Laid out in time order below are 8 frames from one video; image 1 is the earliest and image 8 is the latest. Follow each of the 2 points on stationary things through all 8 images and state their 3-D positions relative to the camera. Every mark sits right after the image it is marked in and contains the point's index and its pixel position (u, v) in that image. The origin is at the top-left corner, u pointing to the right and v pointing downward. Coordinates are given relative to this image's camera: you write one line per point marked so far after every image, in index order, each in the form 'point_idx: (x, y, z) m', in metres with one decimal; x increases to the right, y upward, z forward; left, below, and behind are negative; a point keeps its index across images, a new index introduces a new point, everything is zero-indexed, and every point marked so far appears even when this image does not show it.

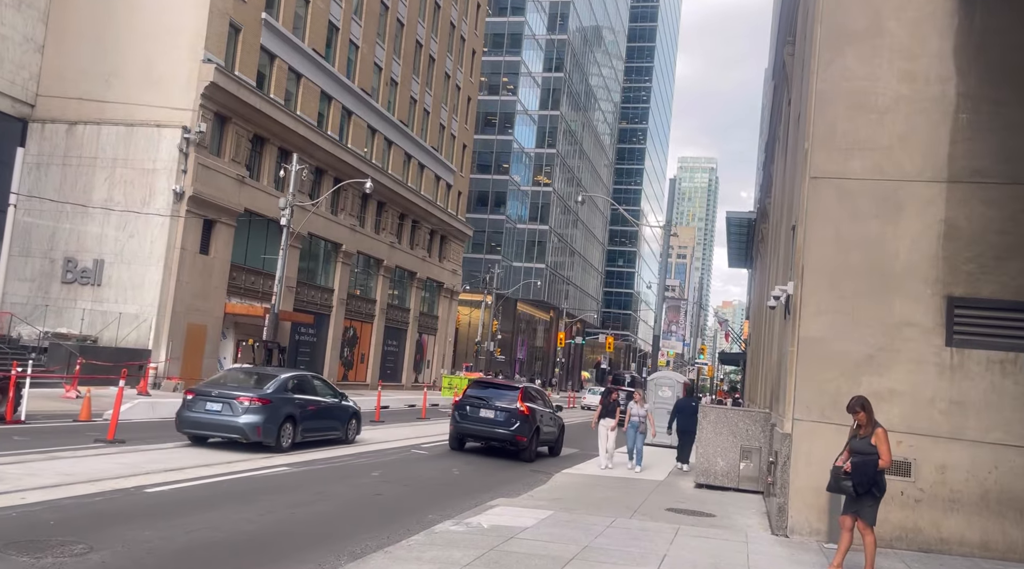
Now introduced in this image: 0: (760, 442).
0: (+4.2, -2.7, +14.8) m
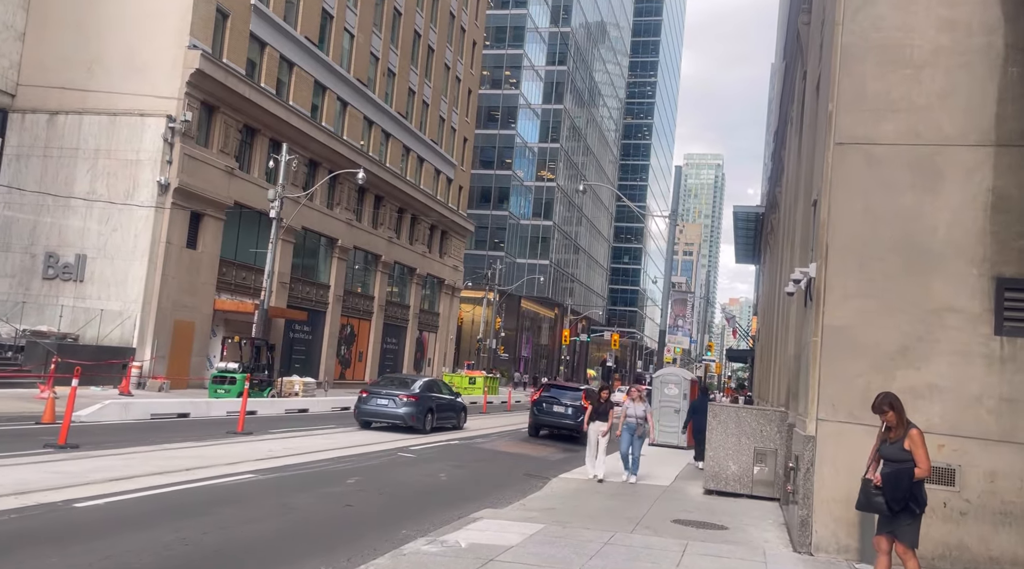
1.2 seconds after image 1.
0: (+4.0, -2.5, +13.5) m
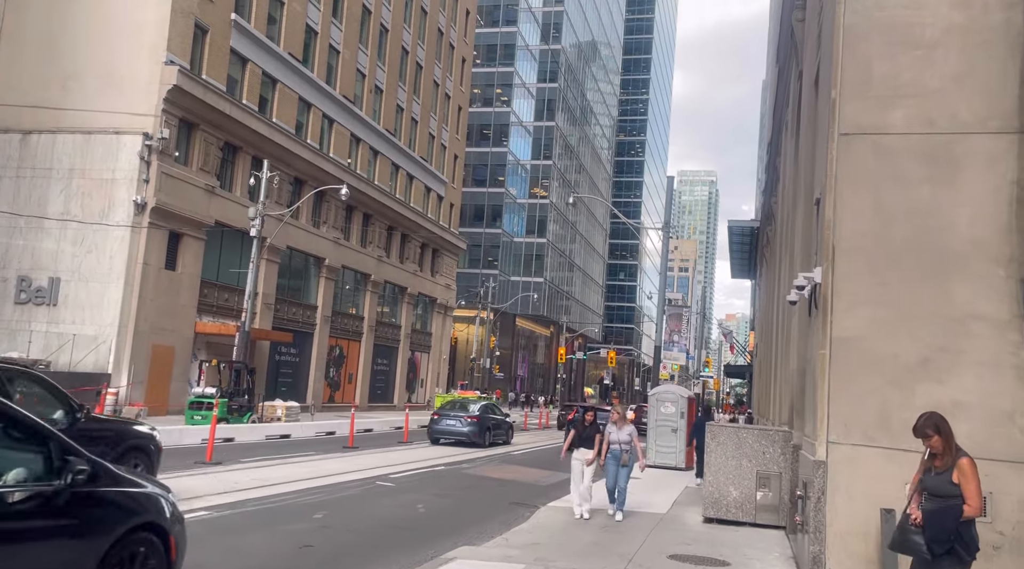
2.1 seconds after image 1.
0: (+3.8, -2.6, +12.5) m
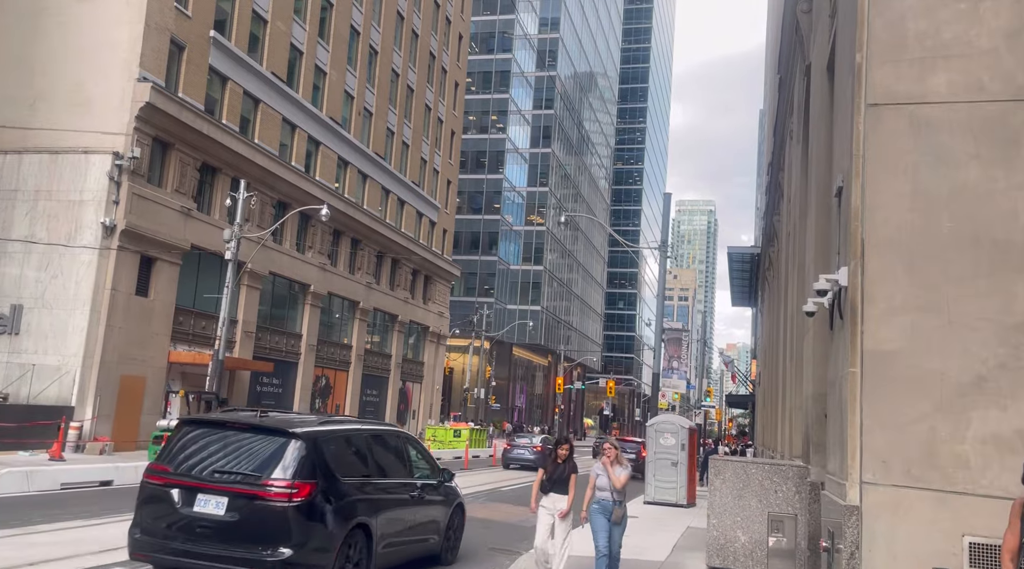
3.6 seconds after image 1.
0: (+3.5, -2.8, +10.9) m
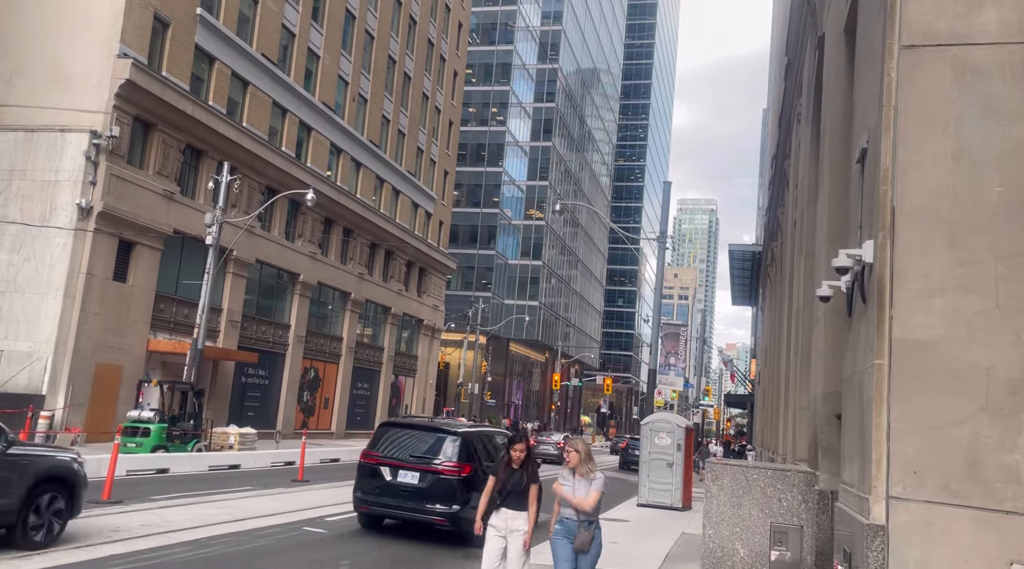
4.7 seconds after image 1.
0: (+3.2, -2.6, +9.8) m
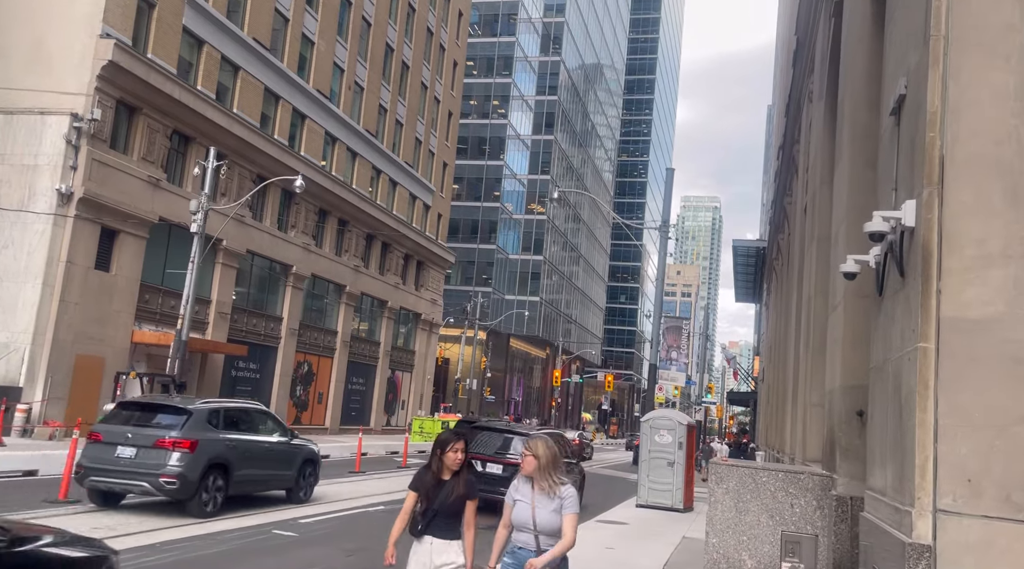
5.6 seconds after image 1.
0: (+3.0, -2.4, +8.8) m
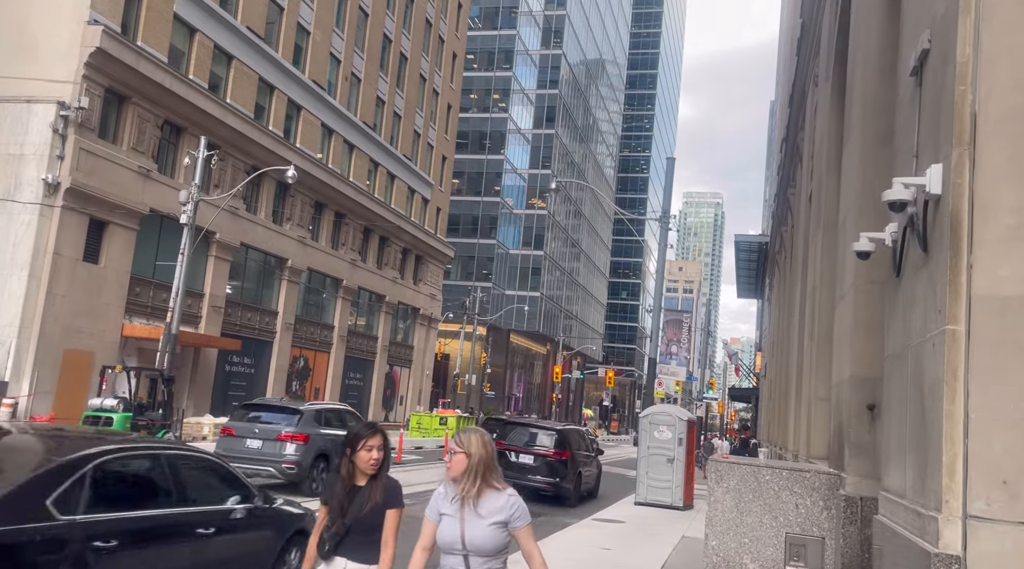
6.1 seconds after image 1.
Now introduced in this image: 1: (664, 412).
0: (+2.9, -2.3, +8.3) m
1: (+3.4, -2.8, +19.7) m
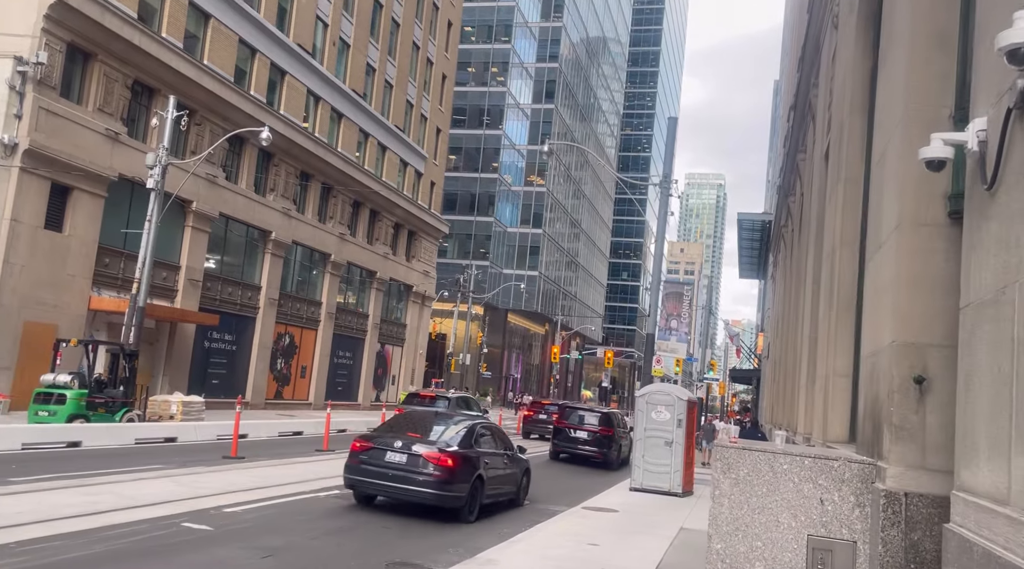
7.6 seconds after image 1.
0: (+2.6, -1.9, +6.8) m
1: (+3.1, -2.2, +18.2) m
